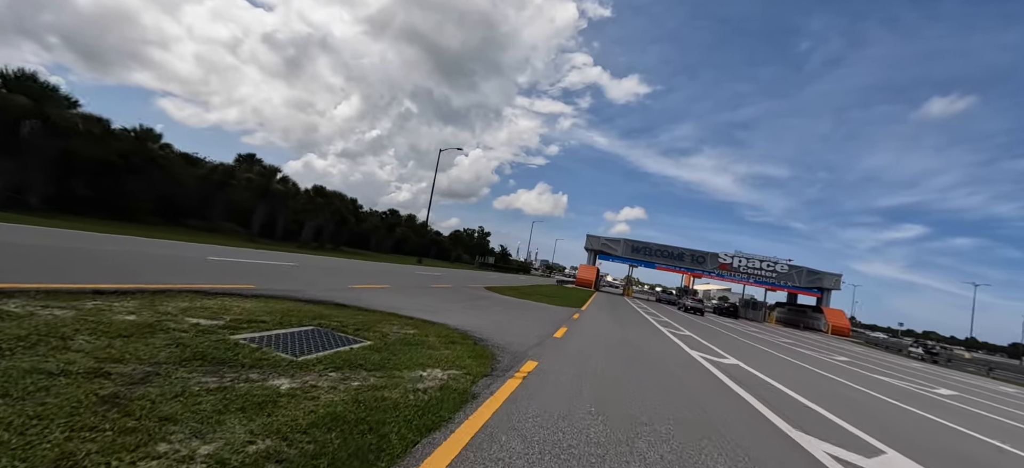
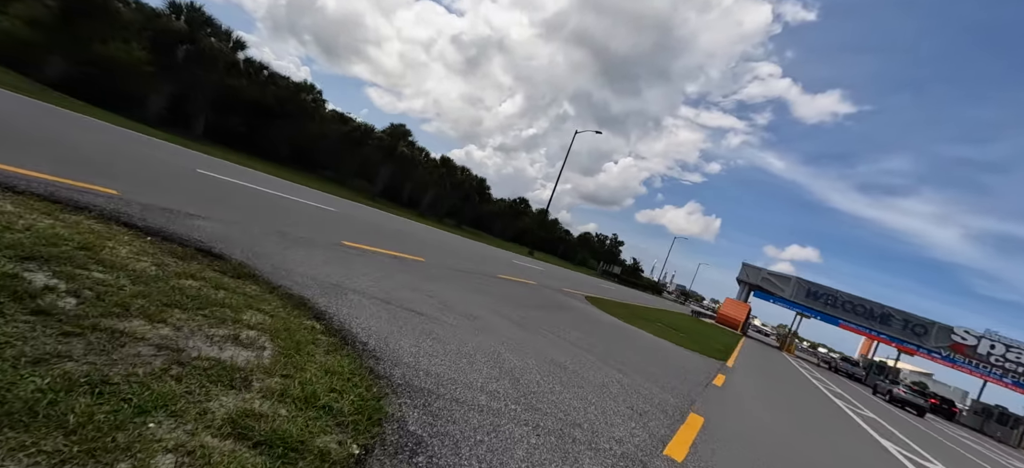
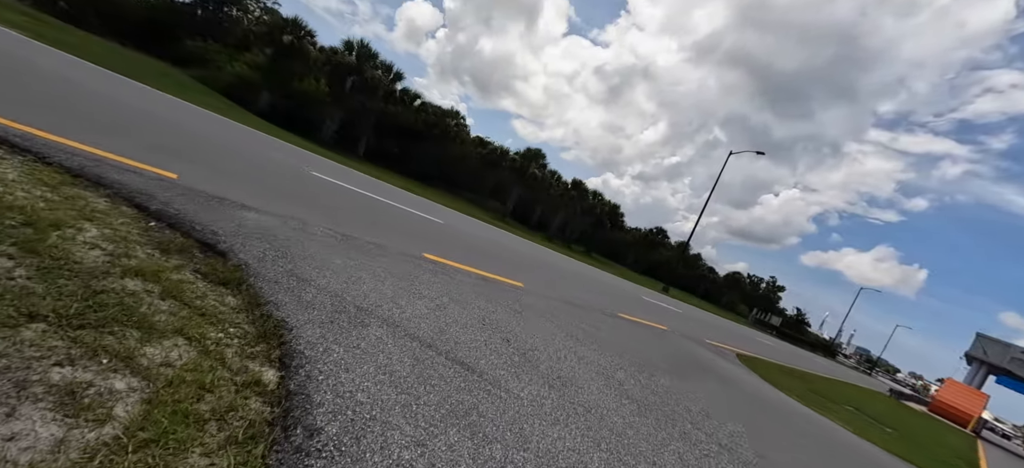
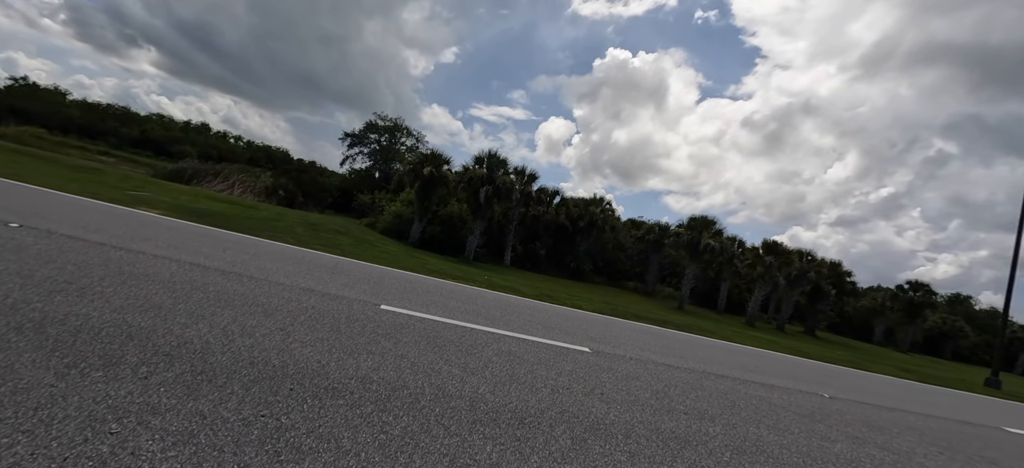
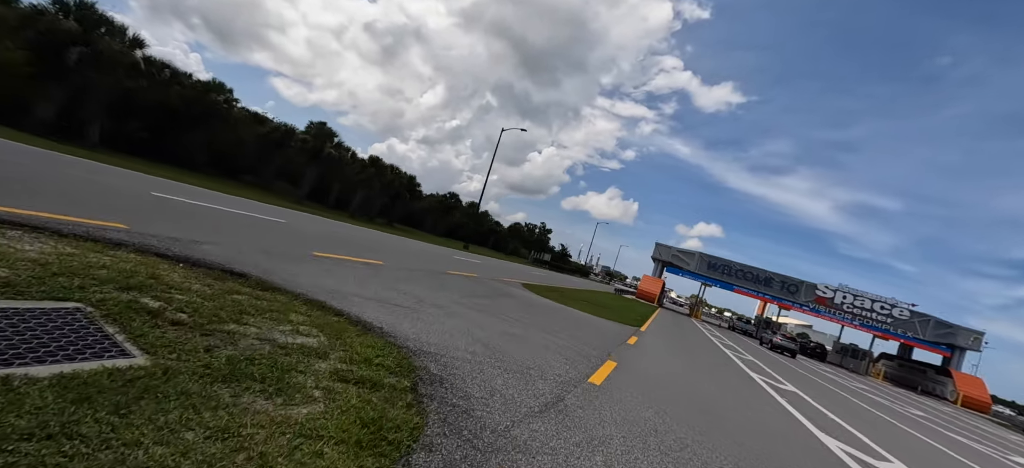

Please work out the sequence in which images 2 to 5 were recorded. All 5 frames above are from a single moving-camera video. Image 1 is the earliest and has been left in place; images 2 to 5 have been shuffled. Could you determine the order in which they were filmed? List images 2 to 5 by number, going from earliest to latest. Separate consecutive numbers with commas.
5, 2, 3, 4
